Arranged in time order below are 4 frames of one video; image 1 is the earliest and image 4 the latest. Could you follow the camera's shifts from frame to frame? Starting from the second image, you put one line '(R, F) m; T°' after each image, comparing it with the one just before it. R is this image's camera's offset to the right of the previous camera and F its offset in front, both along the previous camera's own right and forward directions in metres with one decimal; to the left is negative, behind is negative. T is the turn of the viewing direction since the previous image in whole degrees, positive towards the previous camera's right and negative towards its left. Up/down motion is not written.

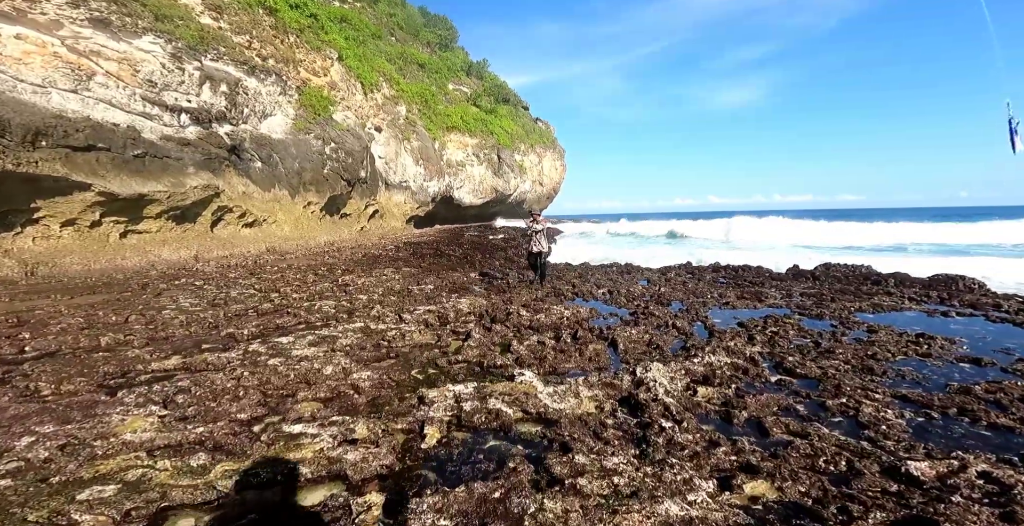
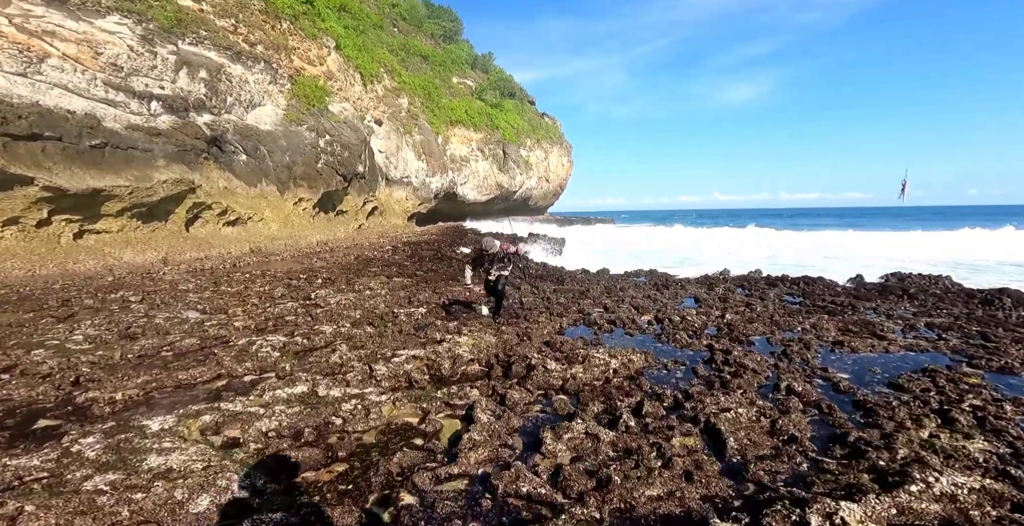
(-0.1, +1.9) m; 0°
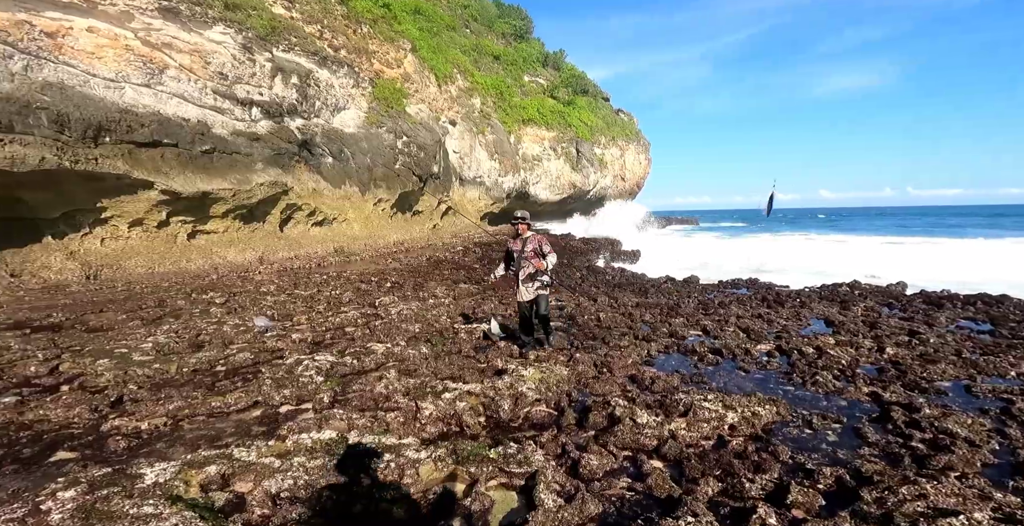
(0.0, +0.8) m; -8°
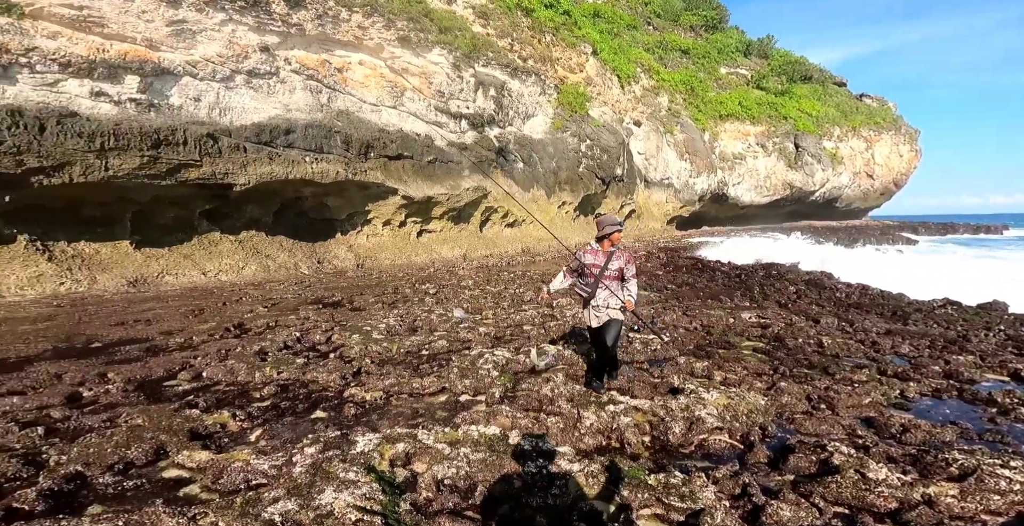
(+0.1, +0.1) m; -19°
